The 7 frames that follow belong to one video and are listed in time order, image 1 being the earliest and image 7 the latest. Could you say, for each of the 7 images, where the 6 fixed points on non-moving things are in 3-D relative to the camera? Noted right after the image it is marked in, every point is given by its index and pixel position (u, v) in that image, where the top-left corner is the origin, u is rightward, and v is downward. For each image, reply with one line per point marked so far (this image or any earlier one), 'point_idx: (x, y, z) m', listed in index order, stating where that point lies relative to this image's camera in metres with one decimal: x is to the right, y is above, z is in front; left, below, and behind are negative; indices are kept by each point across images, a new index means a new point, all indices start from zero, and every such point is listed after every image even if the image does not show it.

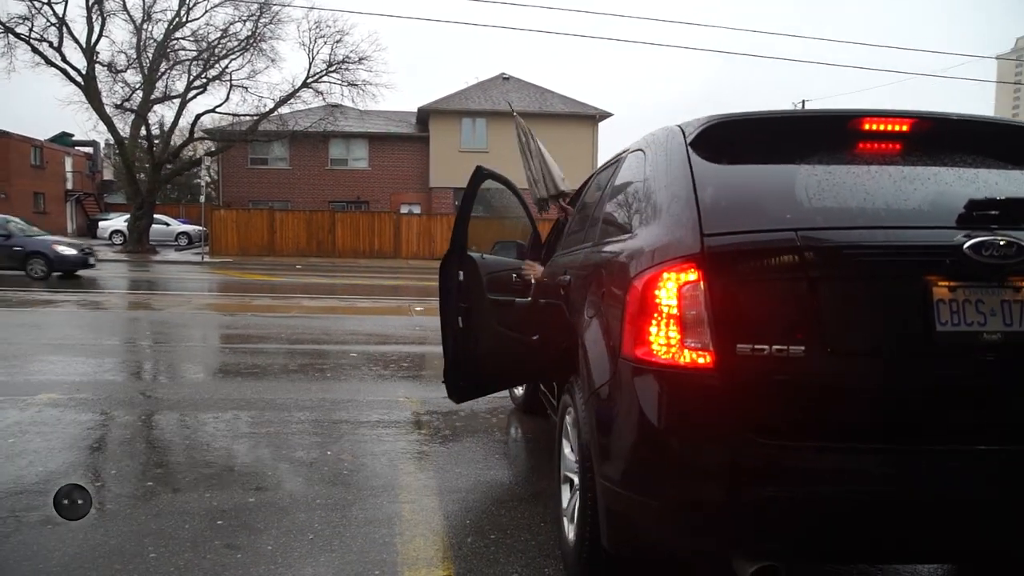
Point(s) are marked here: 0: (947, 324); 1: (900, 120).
0: (+1.3, -0.1, +2.2) m
1: (+1.4, +0.6, +2.7) m
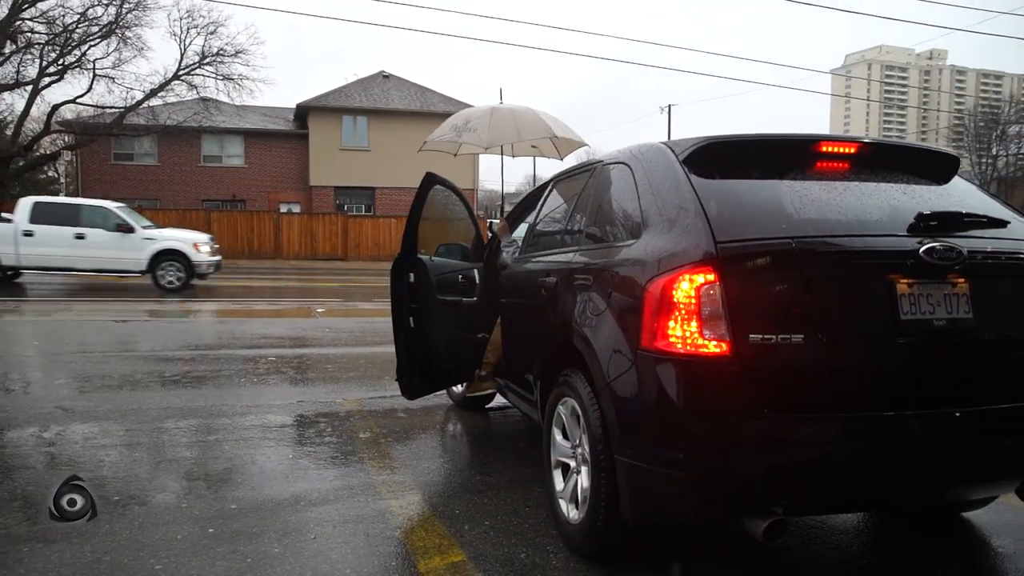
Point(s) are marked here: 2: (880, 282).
0: (+1.5, -0.1, +2.7) m
1: (+1.4, +0.6, +3.2) m
2: (+1.3, 0.0, +2.7) m
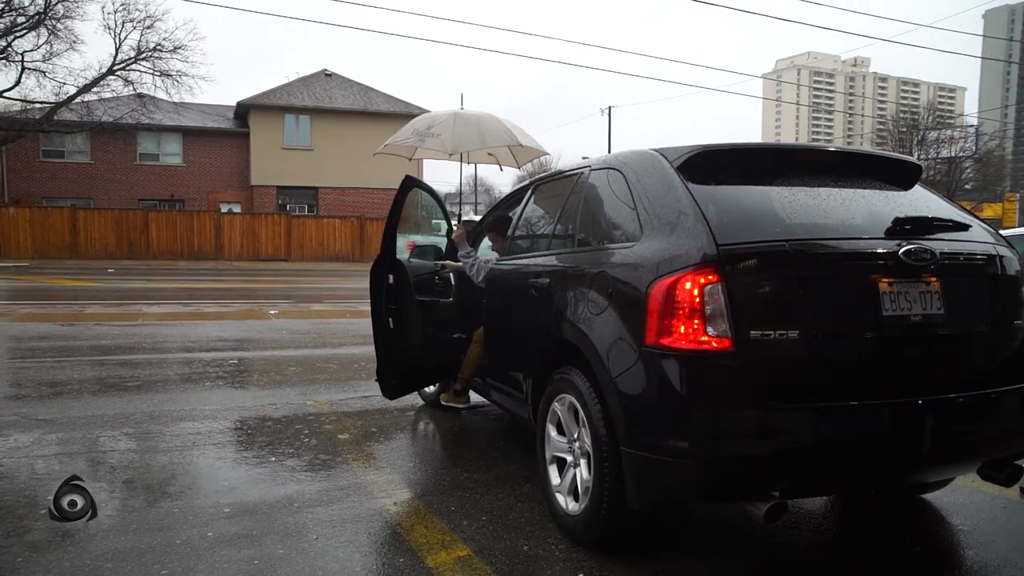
0: (+1.5, -0.1, +2.9) m
1: (+1.4, +0.6, +3.4) m
2: (+1.4, 0.0, +2.9) m
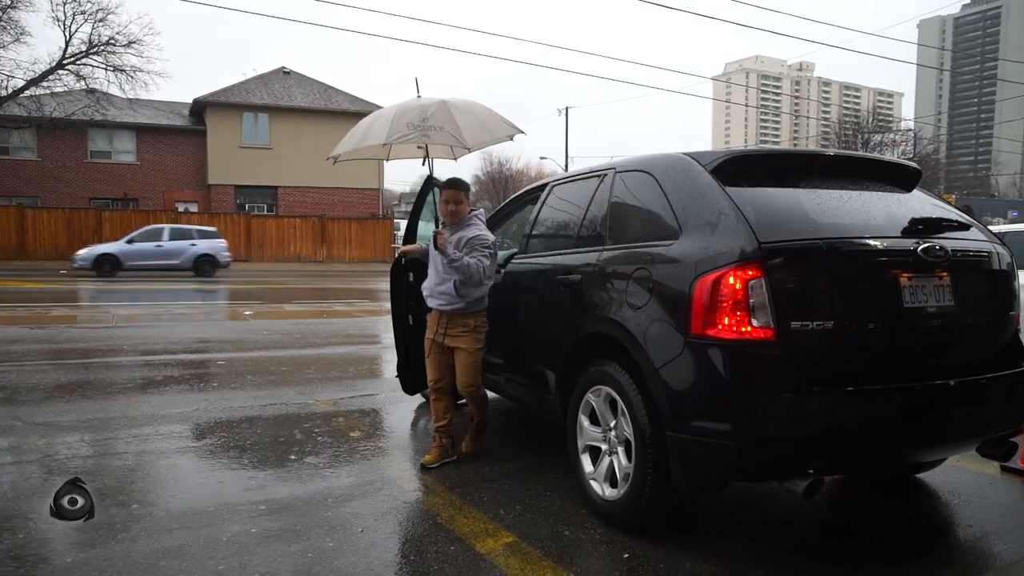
0: (+1.7, -0.1, +3.2) m
1: (+1.6, +0.6, +3.7) m
2: (+1.6, +0.1, +3.2) m
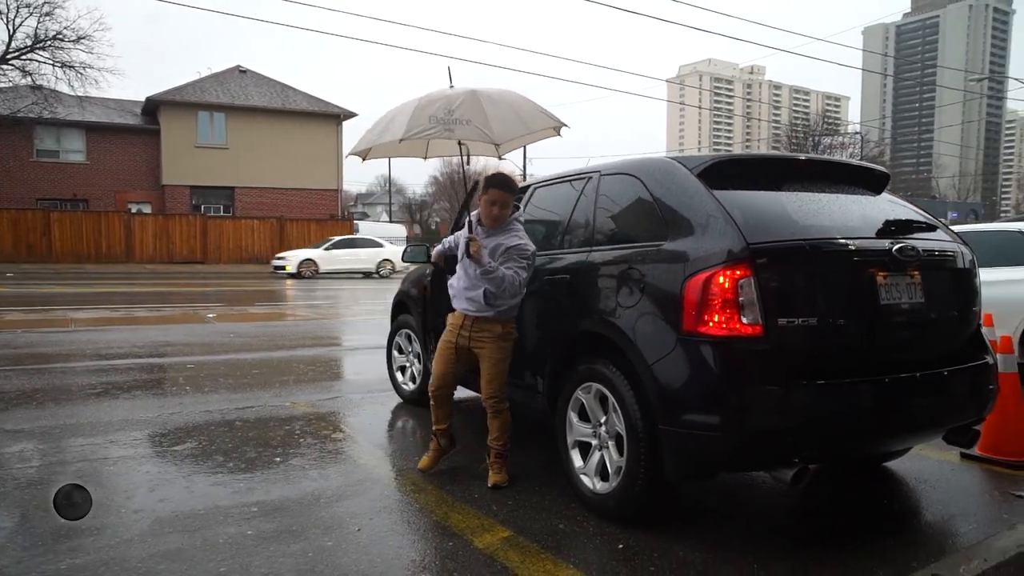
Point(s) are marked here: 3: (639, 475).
0: (+1.7, 0.0, +3.4) m
1: (+1.6, +0.7, +3.8) m
2: (+1.6, +0.1, +3.4) m
3: (+0.6, -0.9, +3.4) m
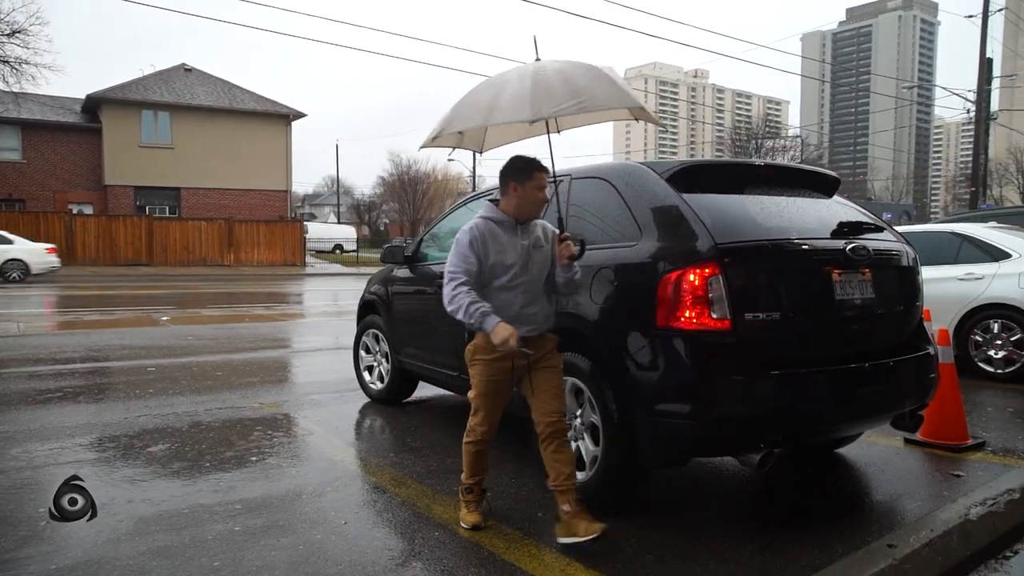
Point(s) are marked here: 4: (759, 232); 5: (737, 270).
0: (+1.6, 0.0, +3.7) m
1: (+1.5, +0.7, +4.1) m
2: (+1.5, +0.1, +3.6) m
3: (+0.5, -0.9, +3.6) m
4: (+1.2, +0.3, +3.6) m
5: (+1.0, +0.1, +3.4) m
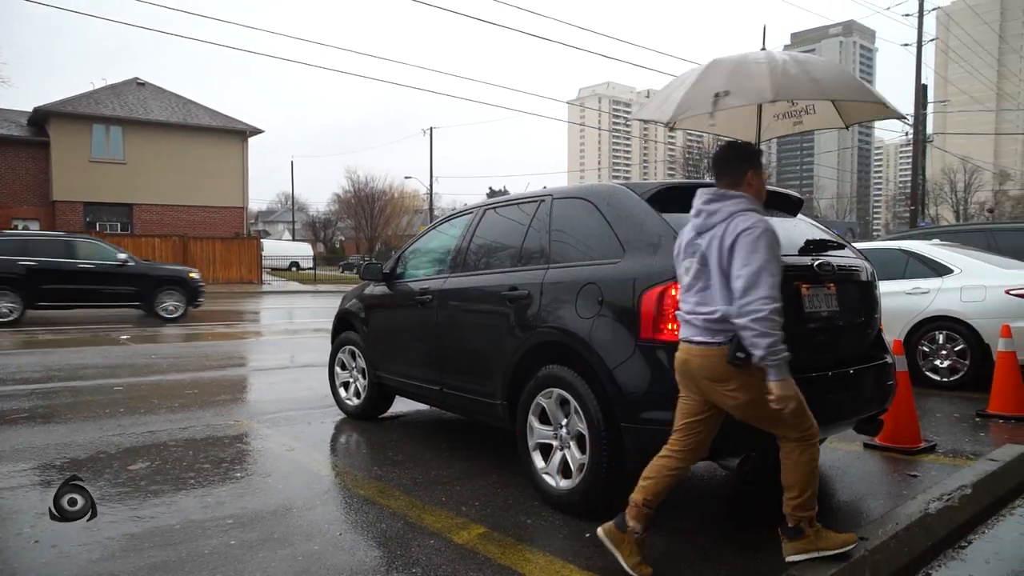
0: (+1.6, -0.1, +3.9) m
1: (+1.4, +0.6, +4.4) m
2: (+1.5, 0.0, +3.9) m
3: (+0.5, -0.9, +3.8) m
4: (+1.1, +0.2, +3.8) m
5: (+1.0, 0.0, +3.6) m
